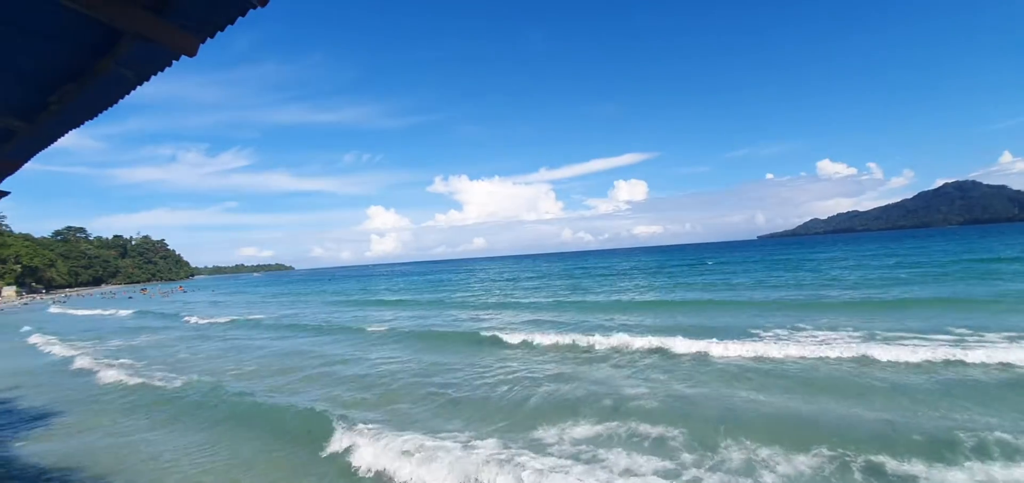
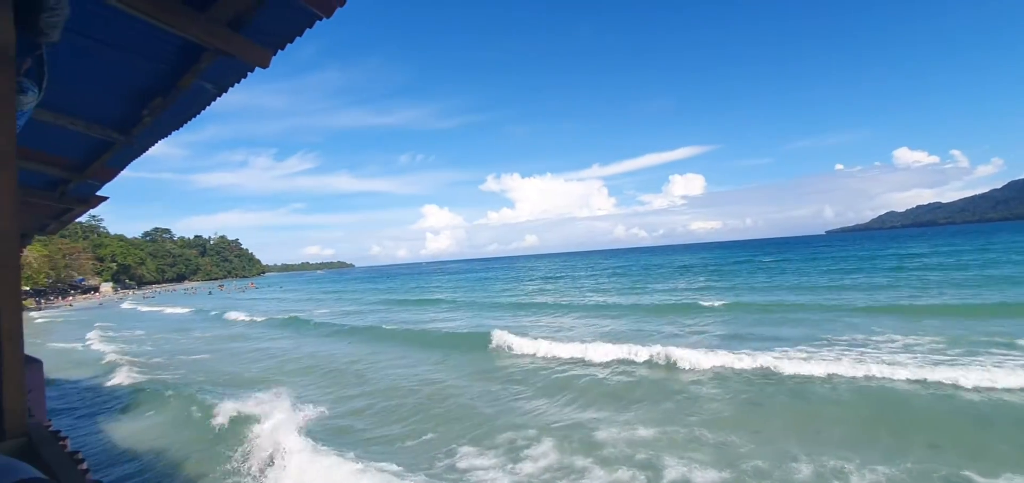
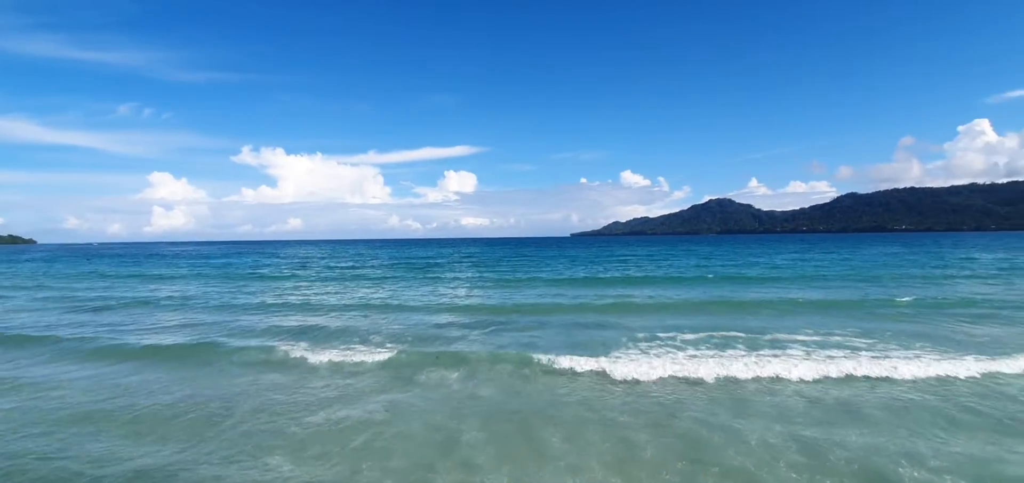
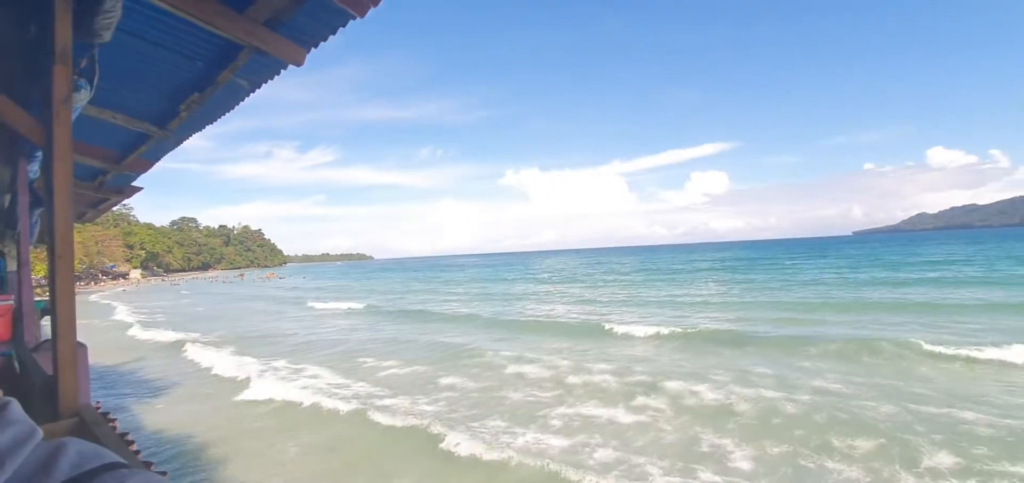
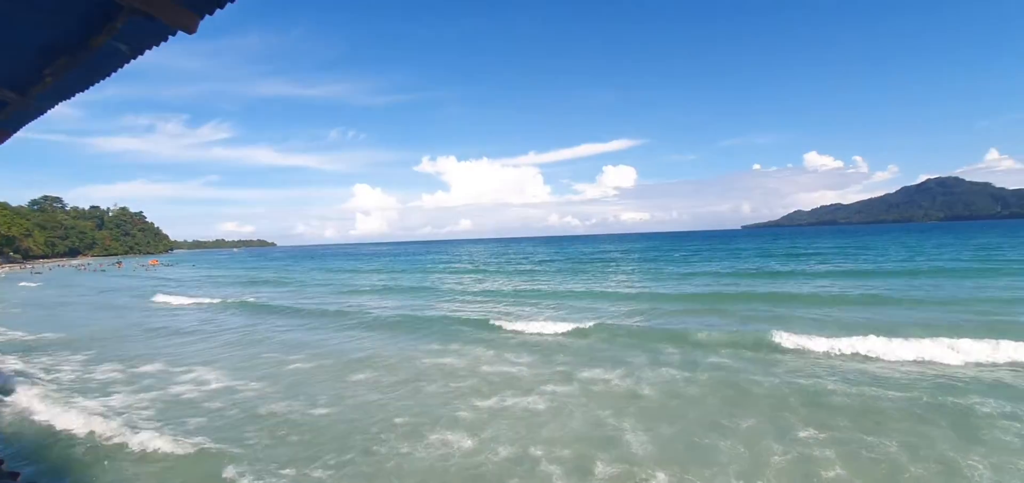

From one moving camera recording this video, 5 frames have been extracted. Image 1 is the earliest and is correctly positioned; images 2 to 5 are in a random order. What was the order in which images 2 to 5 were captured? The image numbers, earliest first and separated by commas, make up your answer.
2, 4, 5, 3
